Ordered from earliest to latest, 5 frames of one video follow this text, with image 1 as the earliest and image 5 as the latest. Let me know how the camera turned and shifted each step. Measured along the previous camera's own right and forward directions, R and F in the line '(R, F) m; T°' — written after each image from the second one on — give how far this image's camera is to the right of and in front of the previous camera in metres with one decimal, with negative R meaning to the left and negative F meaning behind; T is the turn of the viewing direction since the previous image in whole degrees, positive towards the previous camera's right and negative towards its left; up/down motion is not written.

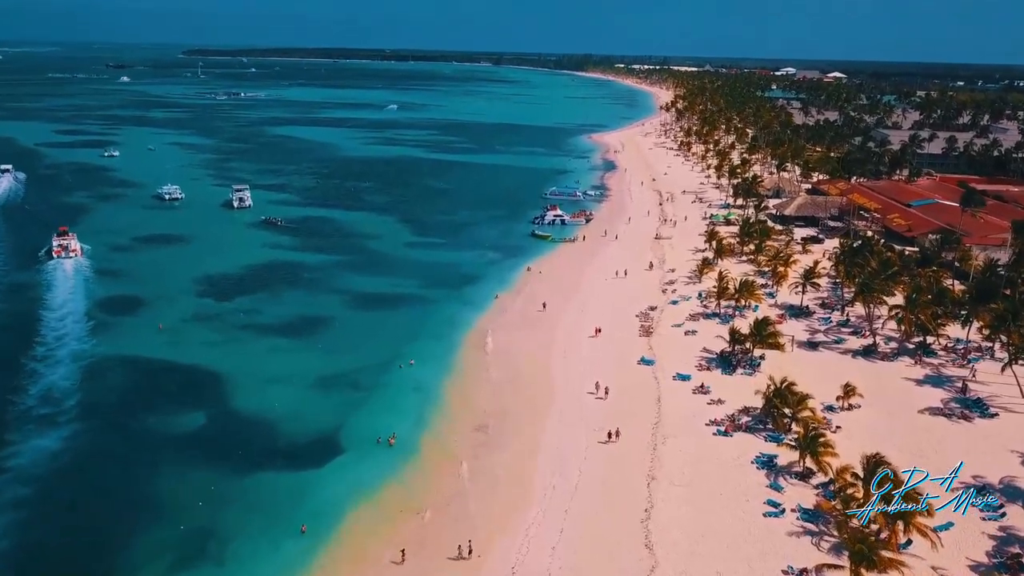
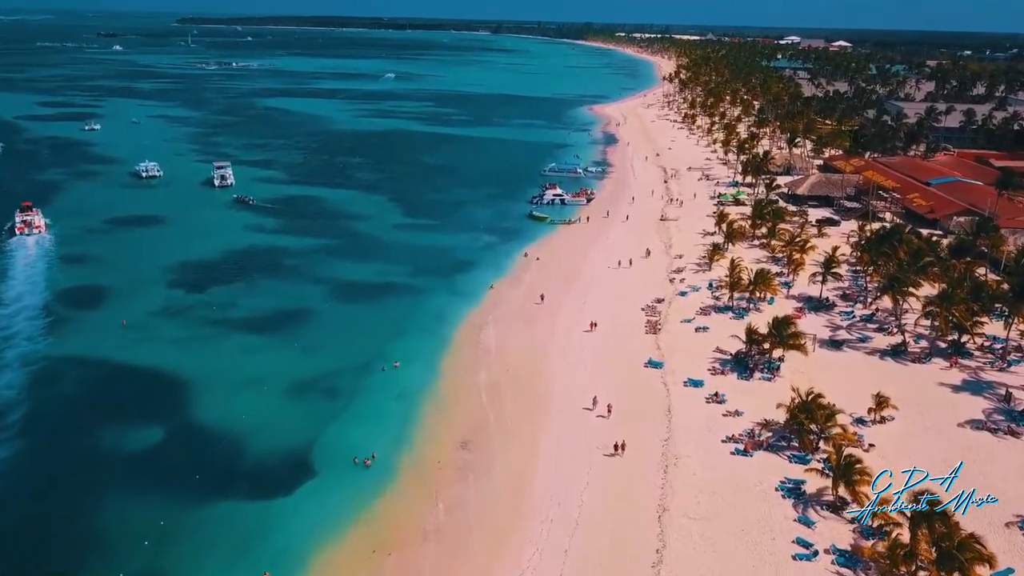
(+0.2, +3.3) m; 0°
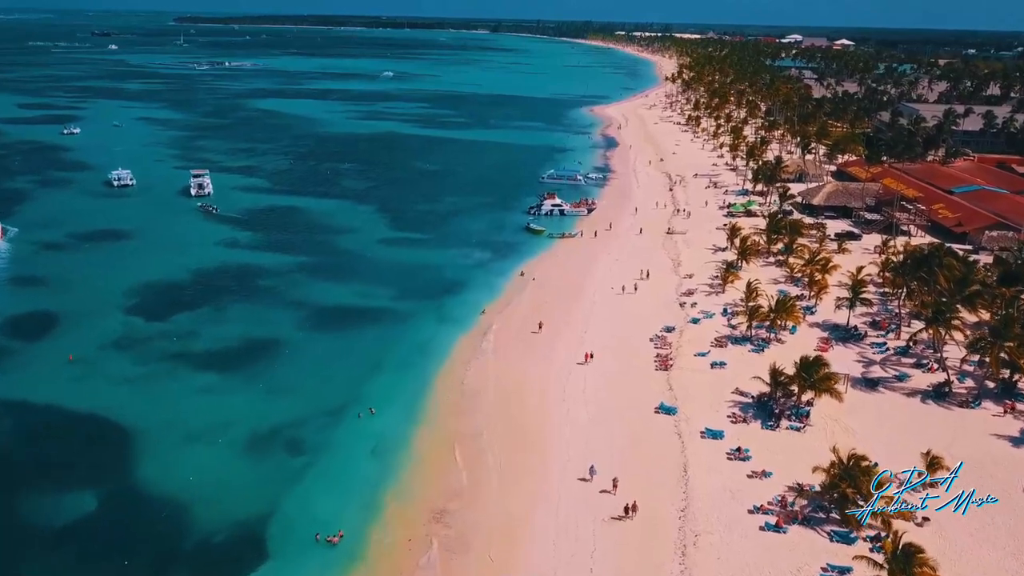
(+0.3, +3.9) m; 0°
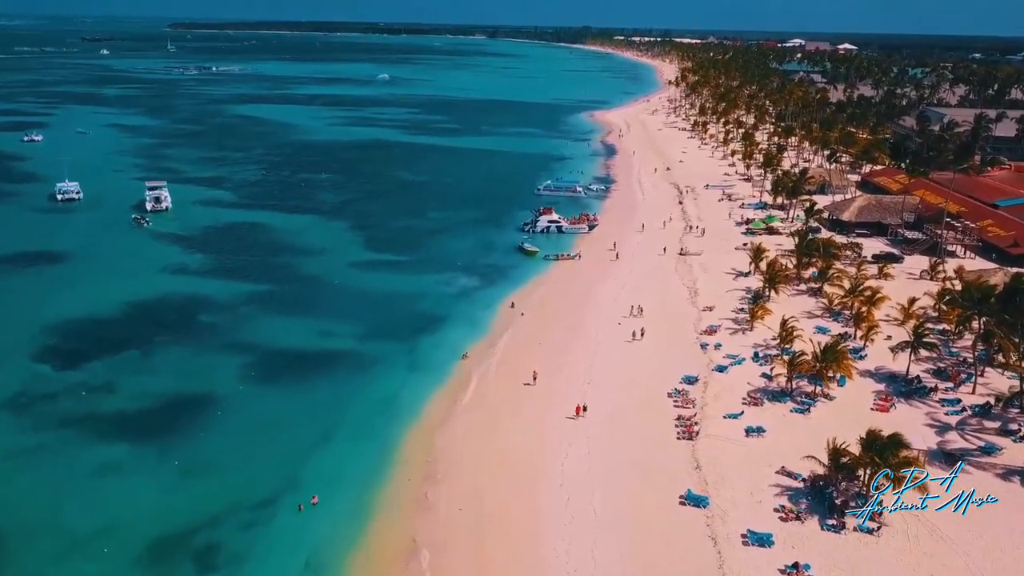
(+0.5, +6.3) m; 0°
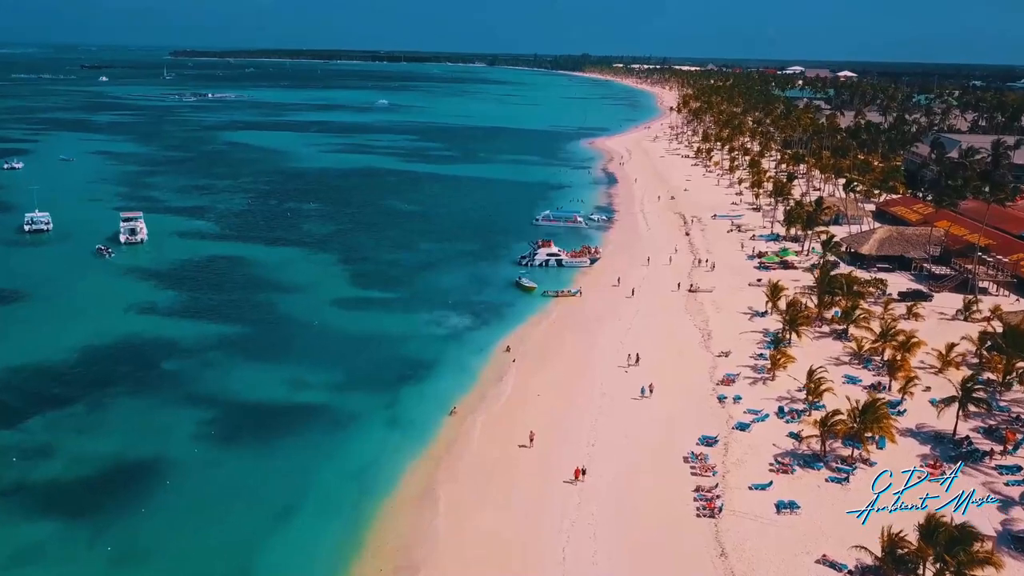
(+0.2, +3.3) m; 0°
